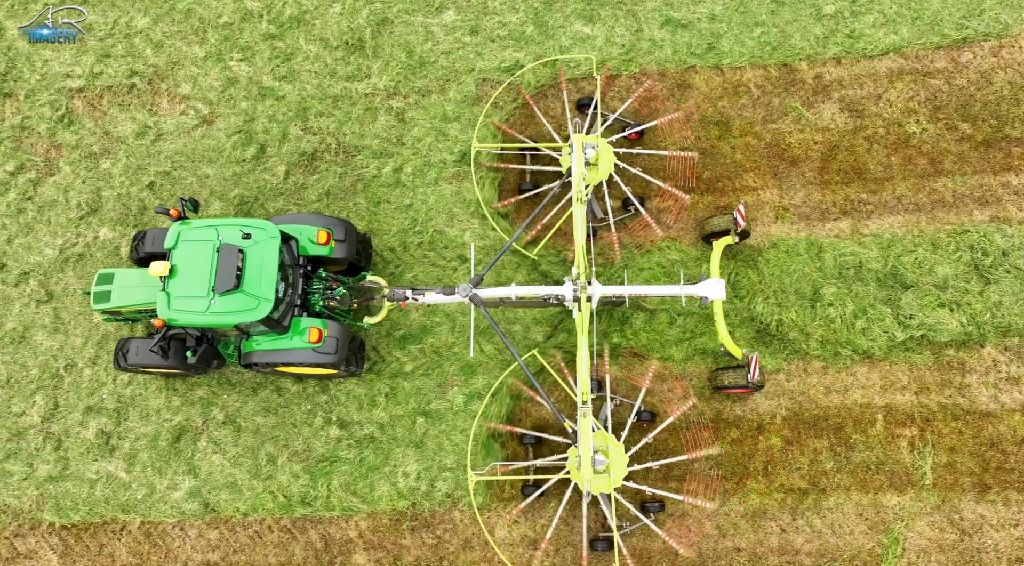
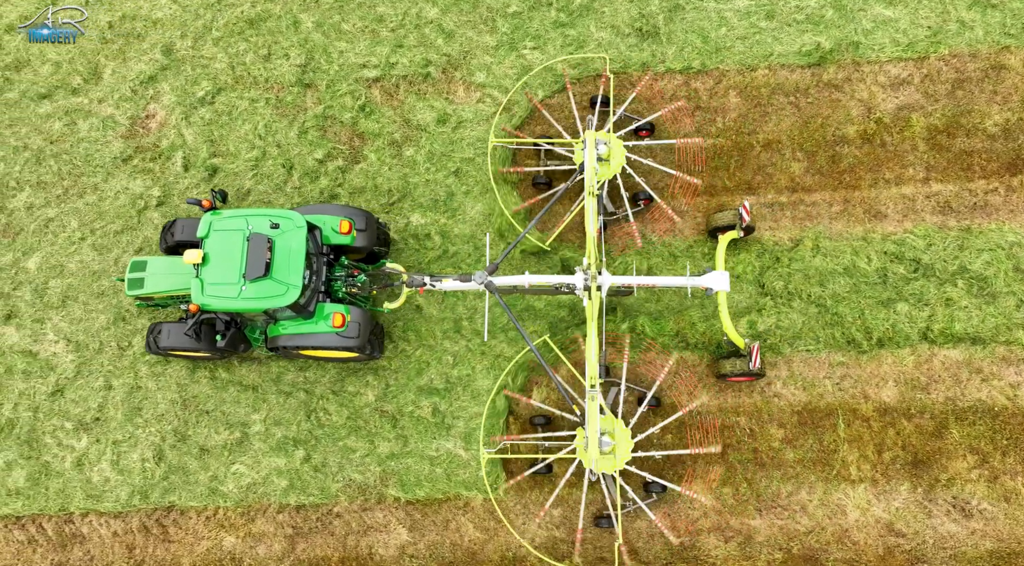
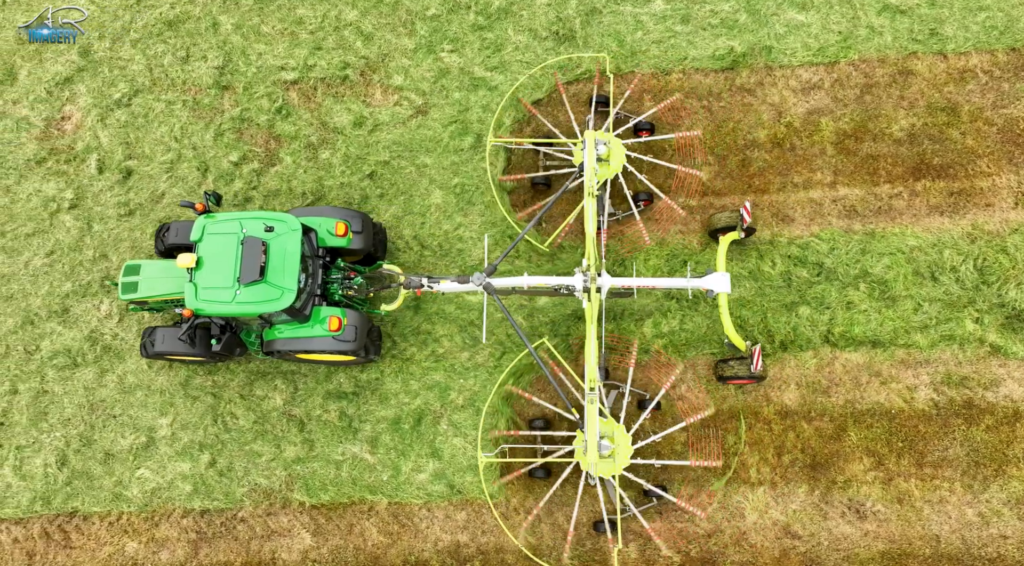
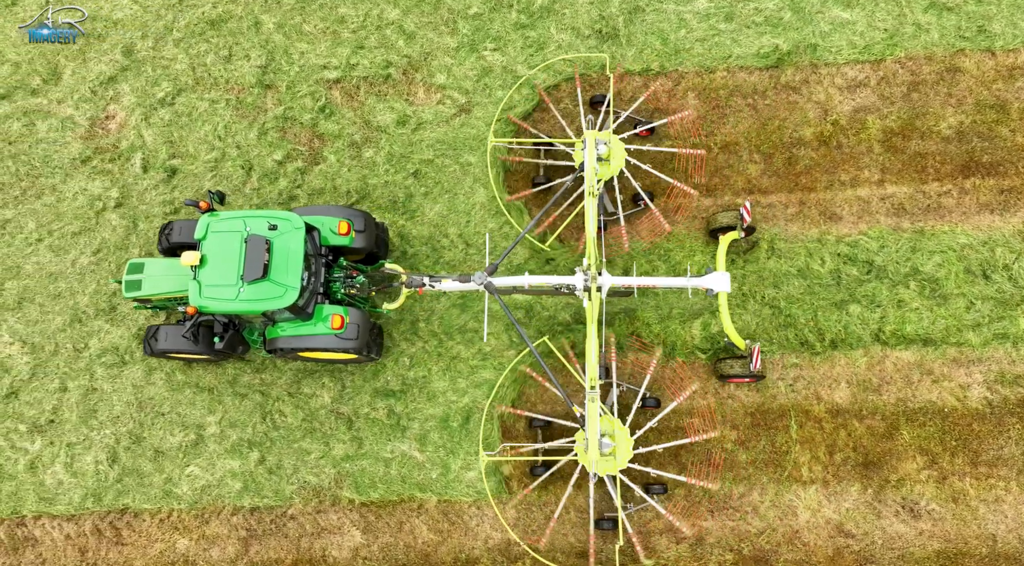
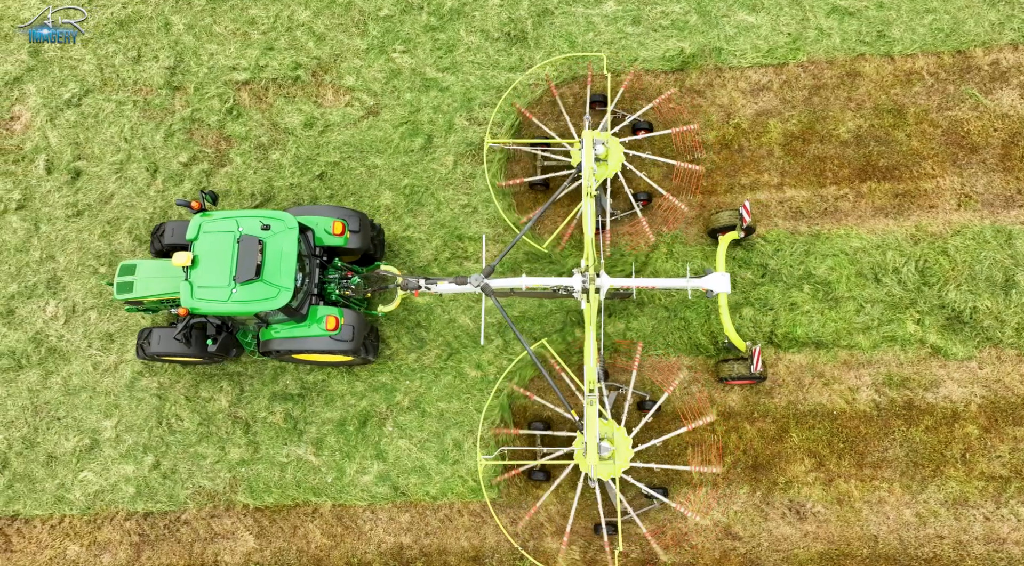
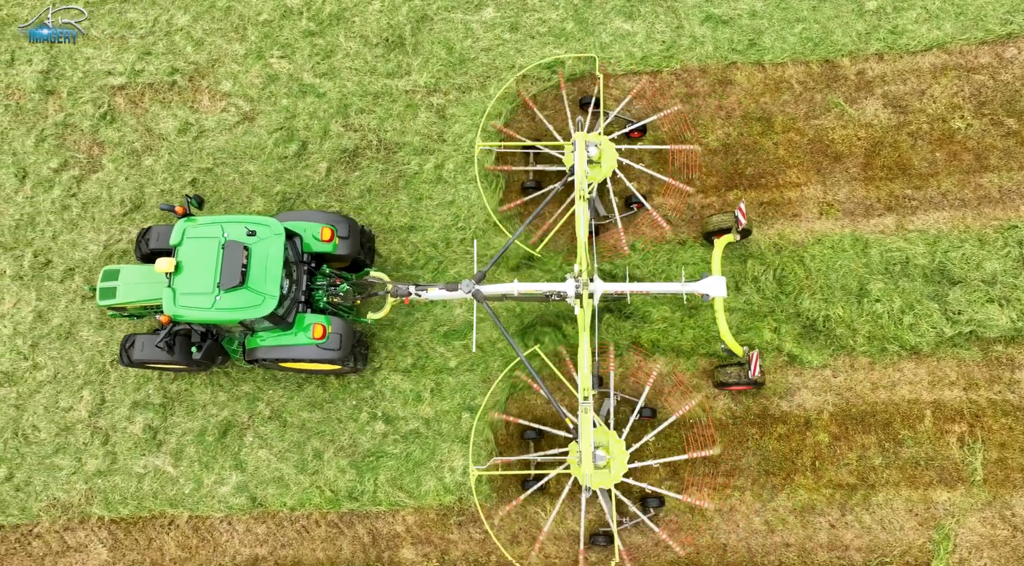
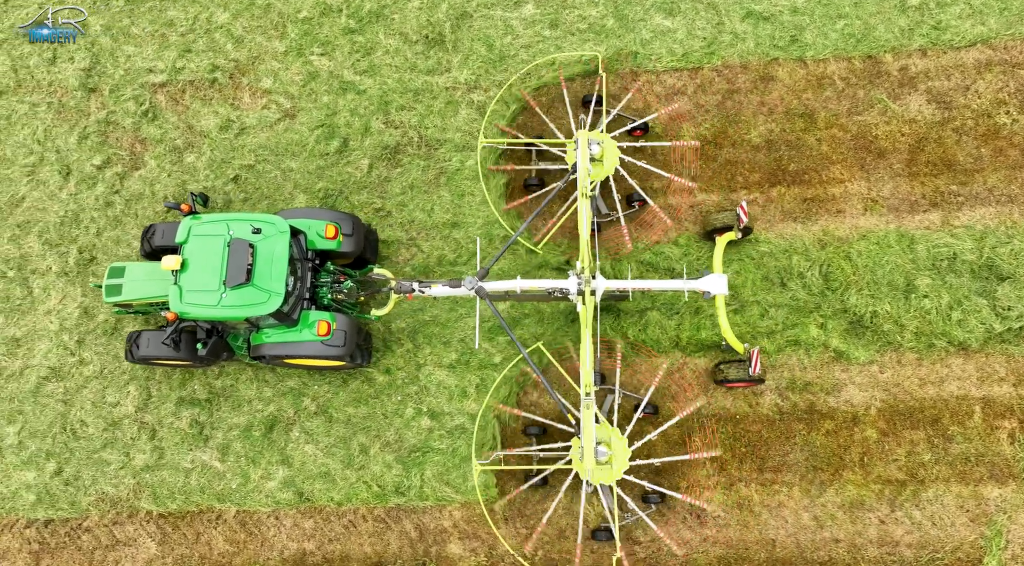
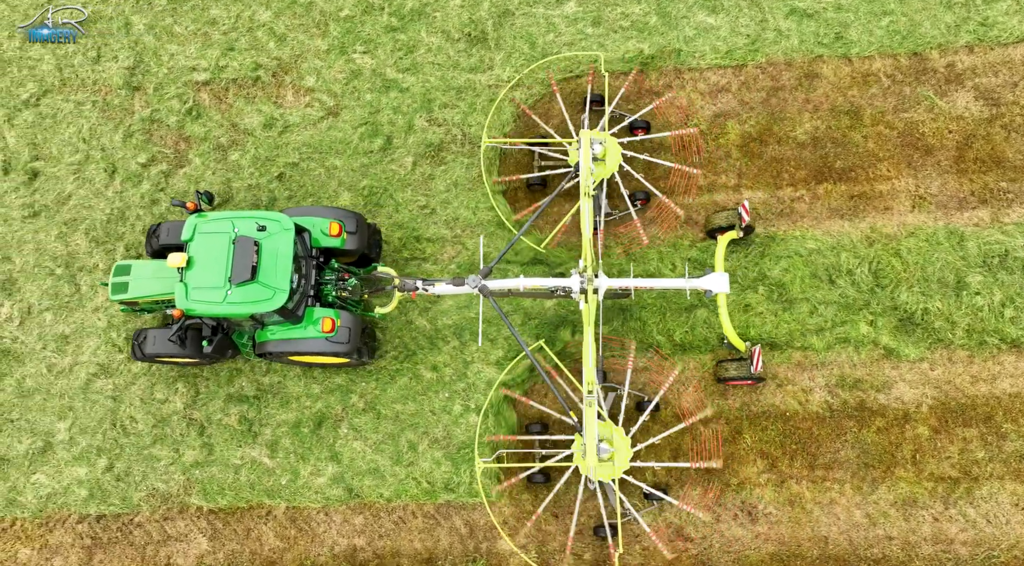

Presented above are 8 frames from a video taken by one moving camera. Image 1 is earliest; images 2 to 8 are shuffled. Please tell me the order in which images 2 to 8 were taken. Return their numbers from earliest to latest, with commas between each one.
6, 7, 8, 5, 3, 4, 2
